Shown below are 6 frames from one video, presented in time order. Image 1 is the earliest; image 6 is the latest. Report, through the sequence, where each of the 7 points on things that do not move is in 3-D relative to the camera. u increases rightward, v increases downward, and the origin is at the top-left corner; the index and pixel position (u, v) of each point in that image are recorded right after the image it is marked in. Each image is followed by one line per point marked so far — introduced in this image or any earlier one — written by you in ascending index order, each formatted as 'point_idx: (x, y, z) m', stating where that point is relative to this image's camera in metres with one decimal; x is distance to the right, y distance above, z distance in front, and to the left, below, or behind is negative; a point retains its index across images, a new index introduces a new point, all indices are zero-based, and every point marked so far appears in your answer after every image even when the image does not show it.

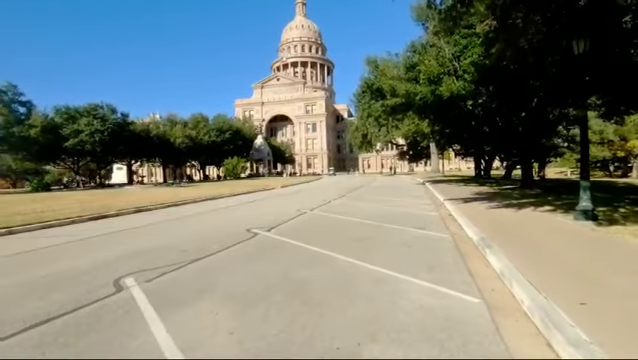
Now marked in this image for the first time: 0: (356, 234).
0: (+0.8, -1.3, +11.9) m
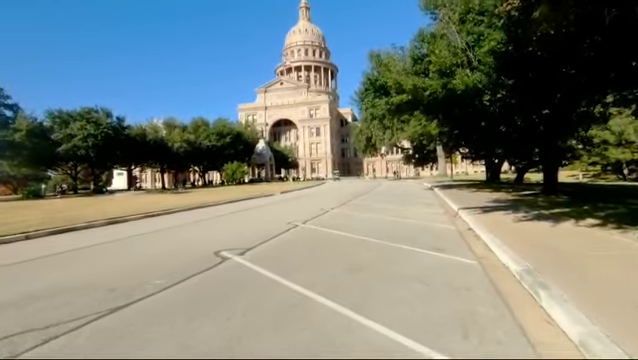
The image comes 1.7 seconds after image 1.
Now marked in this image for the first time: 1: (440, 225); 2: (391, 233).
0: (+0.6, -1.4, +9.2) m
1: (+3.5, -1.3, +15.4) m
2: (+1.8, -1.4, +13.8) m
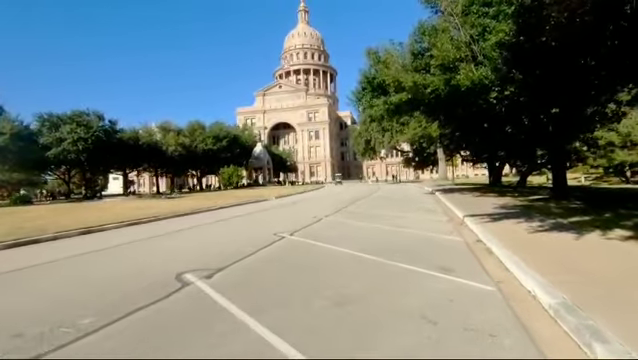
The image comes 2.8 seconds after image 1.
0: (+0.3, -1.5, +7.5) m
1: (+3.2, -1.5, +13.8) m
2: (+1.6, -1.5, +12.1) m
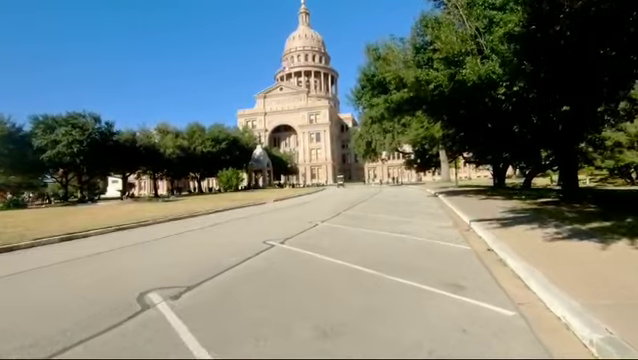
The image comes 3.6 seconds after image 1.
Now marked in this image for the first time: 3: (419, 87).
0: (+0.1, -1.6, +6.3) m
1: (+3.1, -1.5, +12.5) m
2: (+1.4, -1.6, +10.9) m
3: (+3.7, +3.4, +19.3) m
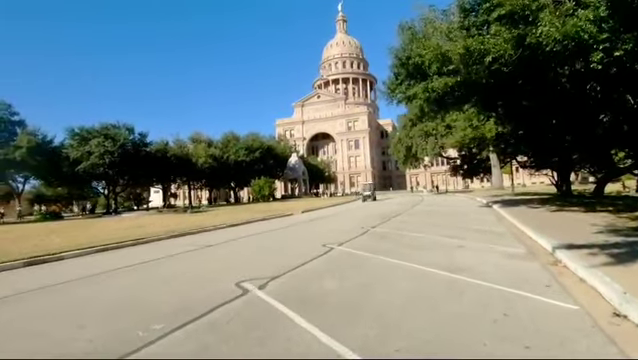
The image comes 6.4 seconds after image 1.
0: (-0.3, -1.6, +1.6) m
1: (+3.1, -1.6, +7.6) m
2: (+1.3, -1.7, +6.1) m
3: (+4.1, +3.2, +14.4) m
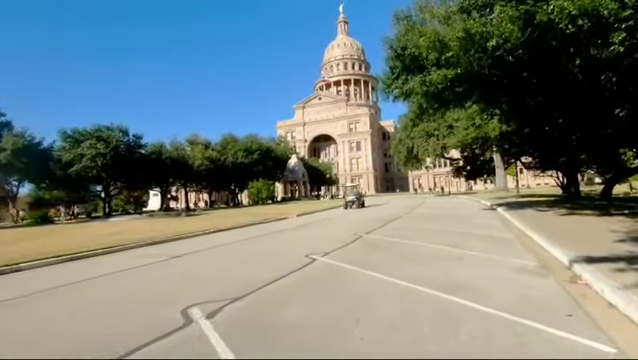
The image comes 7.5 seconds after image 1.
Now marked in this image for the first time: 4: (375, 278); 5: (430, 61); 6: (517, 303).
0: (-0.8, -1.6, 0.0) m
1: (+2.6, -1.6, +5.9) m
2: (+0.8, -1.7, +4.5) m
3: (+3.7, +3.1, +12.7) m
4: (+1.2, -1.7, +9.3) m
5: (+3.6, +3.9, +16.9) m
6: (+2.7, -1.7, +7.2) m
